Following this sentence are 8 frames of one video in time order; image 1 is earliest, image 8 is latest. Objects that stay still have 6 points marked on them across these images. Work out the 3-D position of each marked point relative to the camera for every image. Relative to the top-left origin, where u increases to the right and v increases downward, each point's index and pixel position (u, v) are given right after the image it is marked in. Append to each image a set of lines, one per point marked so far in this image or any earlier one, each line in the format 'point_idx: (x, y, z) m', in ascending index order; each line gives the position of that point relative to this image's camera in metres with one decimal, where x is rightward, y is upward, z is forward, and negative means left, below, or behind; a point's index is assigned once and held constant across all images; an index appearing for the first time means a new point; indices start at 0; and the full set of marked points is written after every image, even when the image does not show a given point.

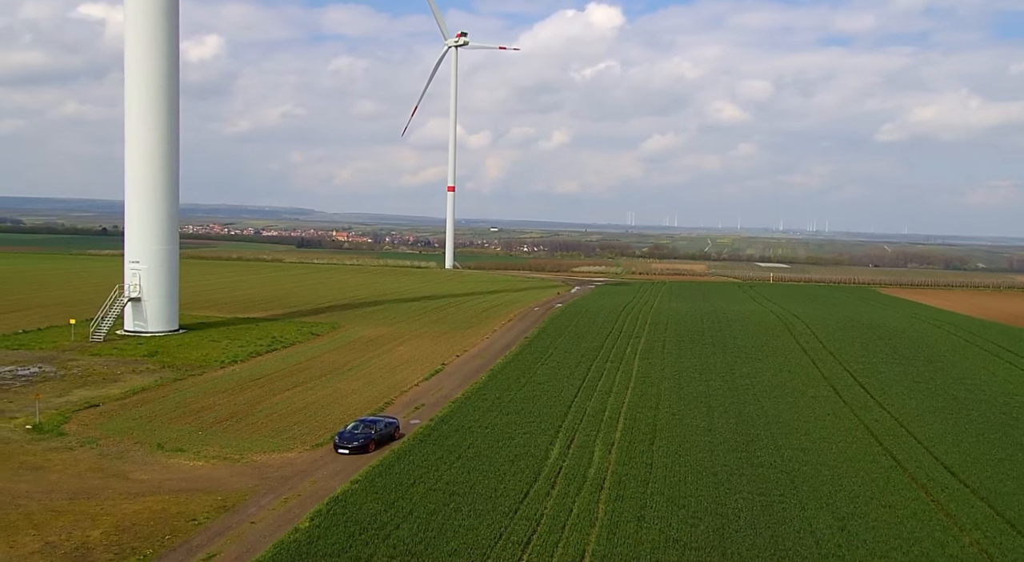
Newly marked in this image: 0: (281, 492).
0: (-5.2, -4.8, +18.8) m
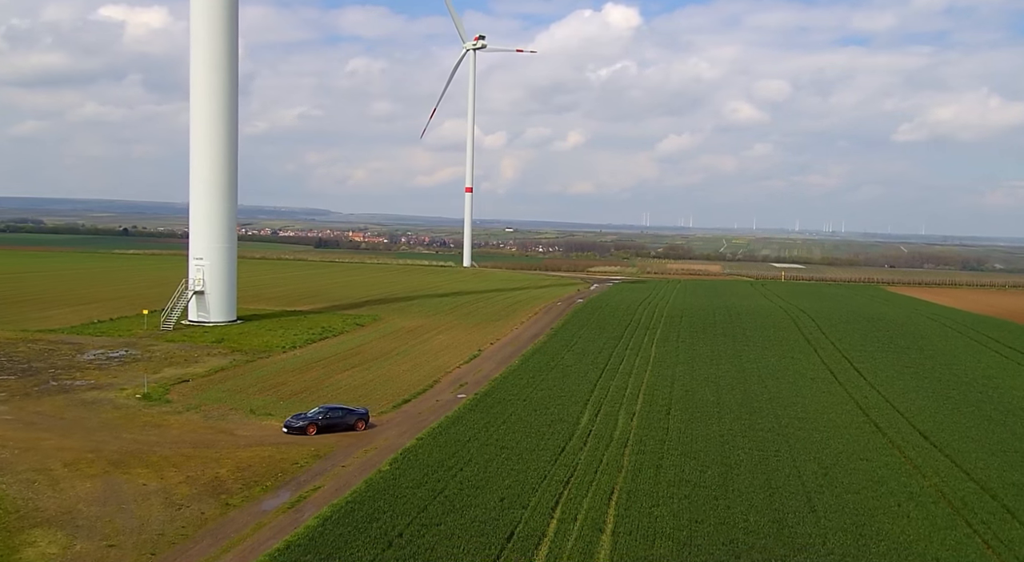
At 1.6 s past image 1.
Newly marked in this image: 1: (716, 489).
0: (-4.2, -4.5, +22.7) m
1: (+4.8, -4.9, +19.2) m
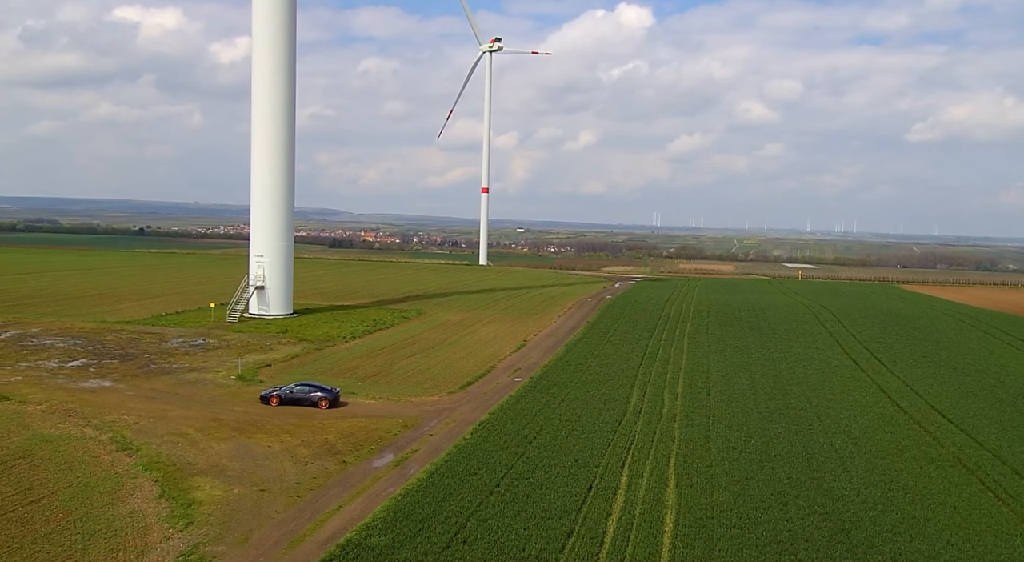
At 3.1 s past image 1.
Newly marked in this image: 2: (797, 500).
0: (-2.2, -4.3, +25.7) m
1: (+6.7, -4.7, +22.1) m
2: (+6.4, -4.9, +18.3) m
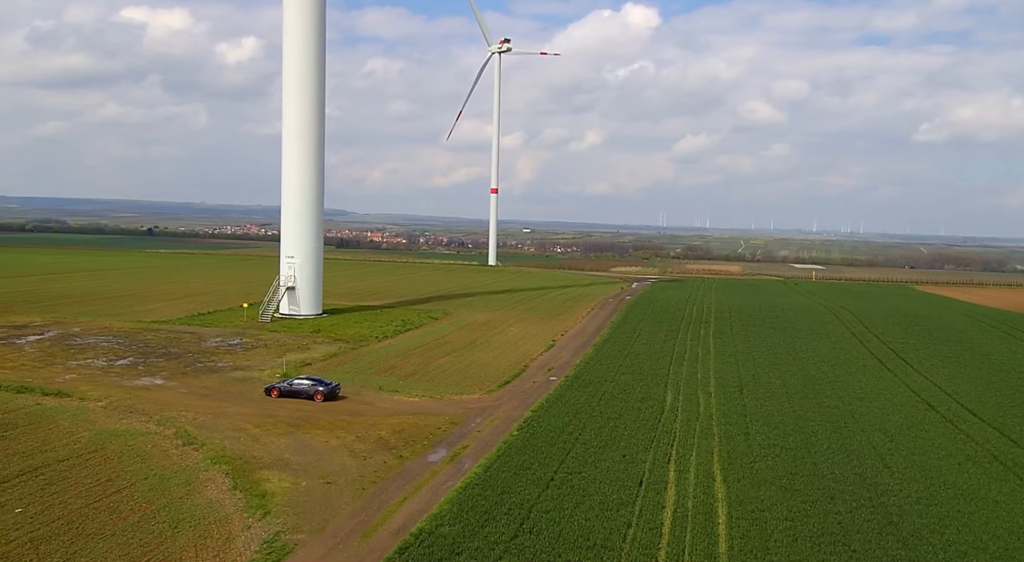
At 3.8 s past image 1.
0: (-0.8, -4.4, +26.5) m
1: (+8.1, -4.7, +22.8) m
2: (+7.7, -4.9, +19.0) m
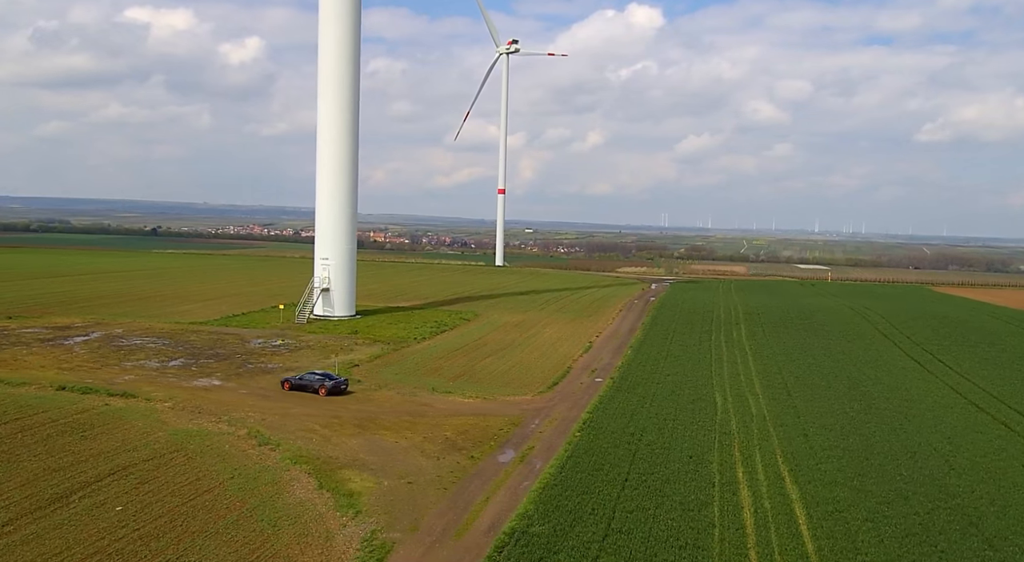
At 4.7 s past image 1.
0: (+1.0, -4.4, +26.8) m
1: (+9.9, -4.8, +23.1) m
2: (+9.5, -5.0, +19.3) m
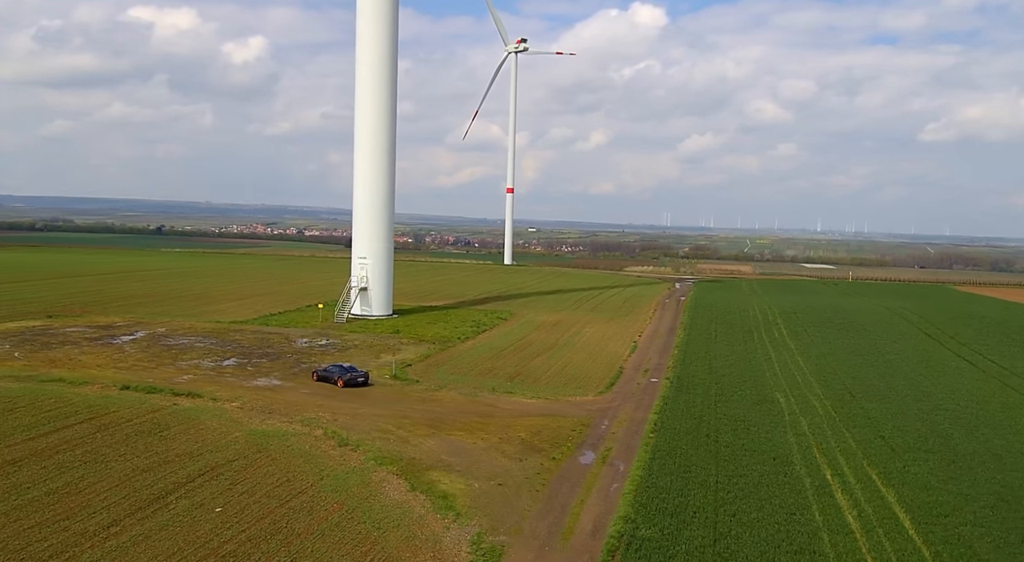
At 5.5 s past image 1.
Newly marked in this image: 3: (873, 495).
0: (+3.2, -4.4, +26.5) m
1: (+12.1, -4.8, +22.8) m
2: (+11.7, -5.0, +19.0) m
3: (+8.5, -5.0, +19.3) m
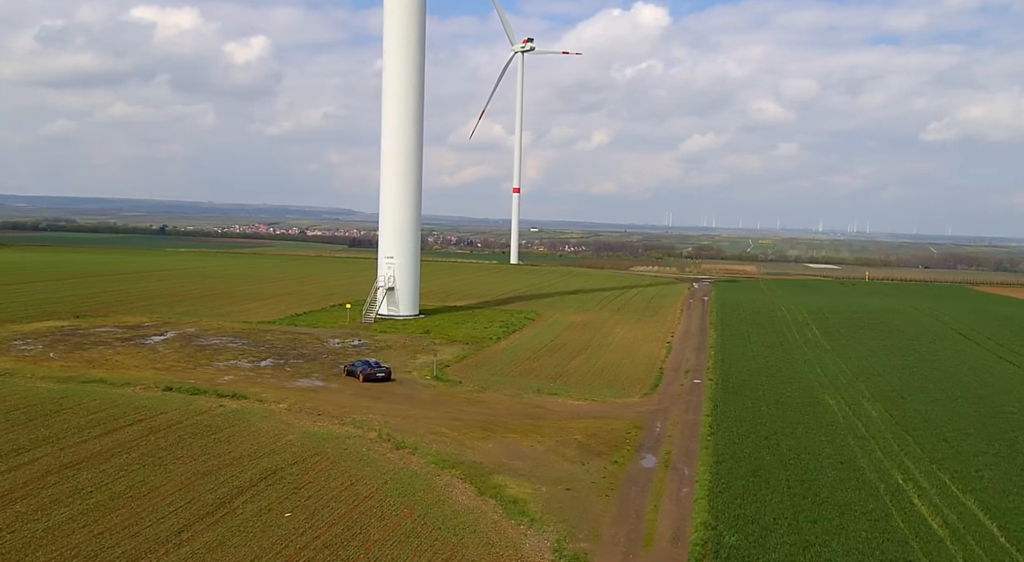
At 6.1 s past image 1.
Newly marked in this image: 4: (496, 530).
0: (+4.8, -4.4, +26.0) m
1: (+13.7, -4.8, +22.2) m
2: (+13.3, -5.0, +18.5) m
3: (+10.0, -5.0, +18.8) m
4: (-0.3, -4.9, +16.2) m
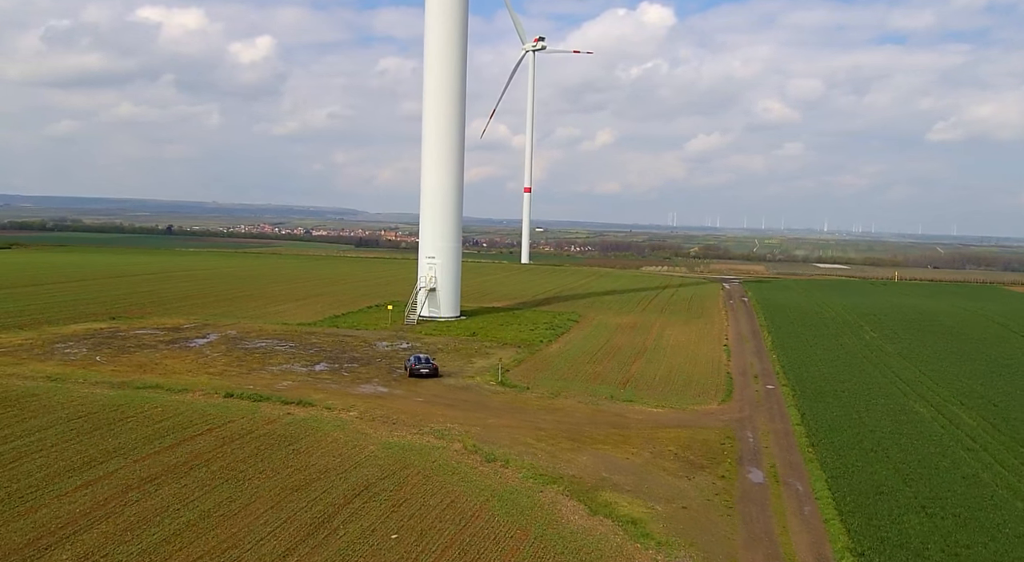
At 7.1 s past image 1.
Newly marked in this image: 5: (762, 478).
0: (+7.2, -4.4, +24.6) m
1: (+16.0, -4.8, +20.7) m
2: (+15.6, -5.0, +16.9) m
3: (+12.4, -5.0, +17.3) m
4: (+2.0, -5.0, +14.8) m
5: (+6.1, -4.8, +19.9) m
